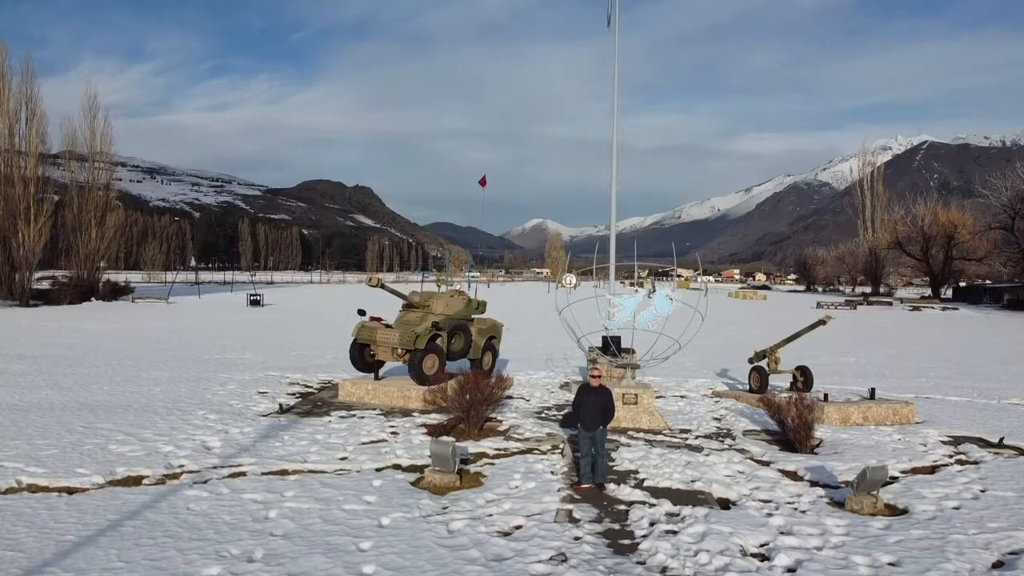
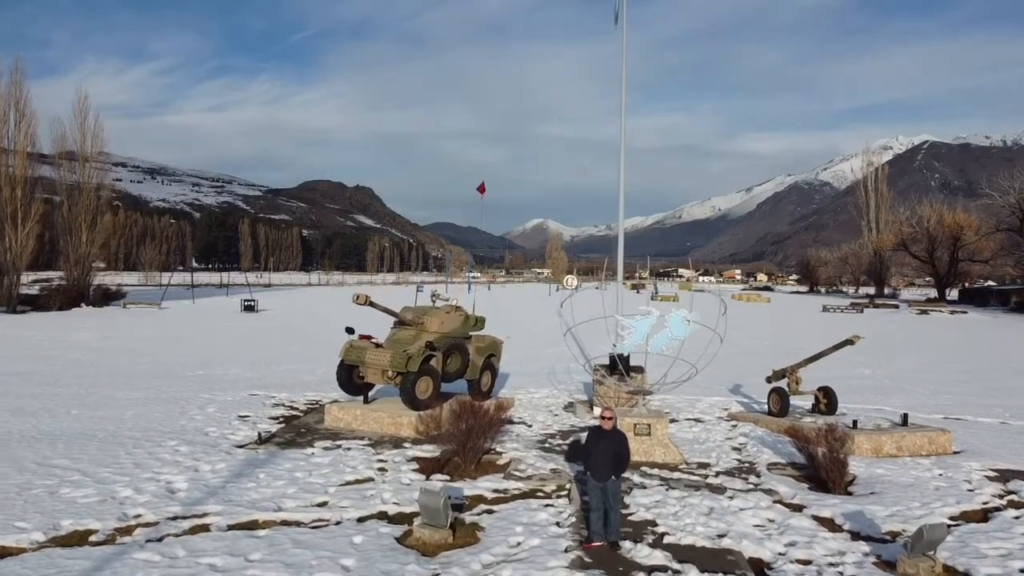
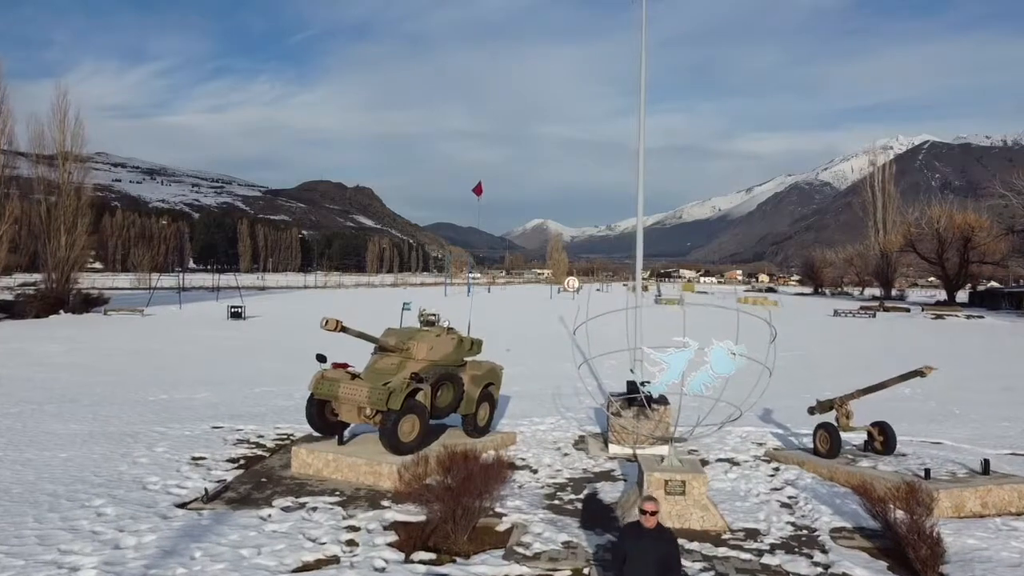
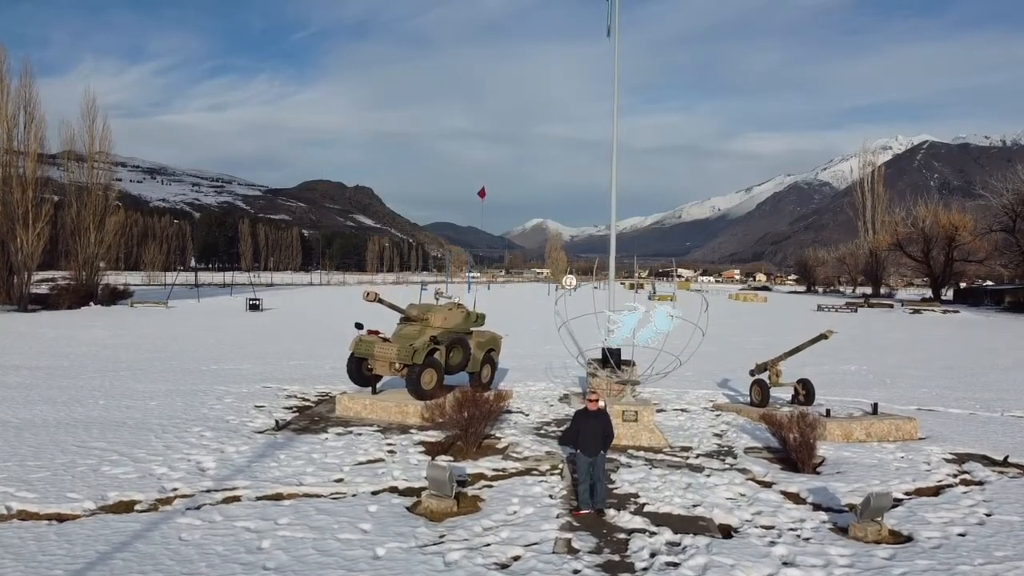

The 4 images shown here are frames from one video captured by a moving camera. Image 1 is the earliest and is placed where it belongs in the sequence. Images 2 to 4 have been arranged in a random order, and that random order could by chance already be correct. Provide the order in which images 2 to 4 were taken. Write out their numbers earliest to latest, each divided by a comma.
4, 2, 3
